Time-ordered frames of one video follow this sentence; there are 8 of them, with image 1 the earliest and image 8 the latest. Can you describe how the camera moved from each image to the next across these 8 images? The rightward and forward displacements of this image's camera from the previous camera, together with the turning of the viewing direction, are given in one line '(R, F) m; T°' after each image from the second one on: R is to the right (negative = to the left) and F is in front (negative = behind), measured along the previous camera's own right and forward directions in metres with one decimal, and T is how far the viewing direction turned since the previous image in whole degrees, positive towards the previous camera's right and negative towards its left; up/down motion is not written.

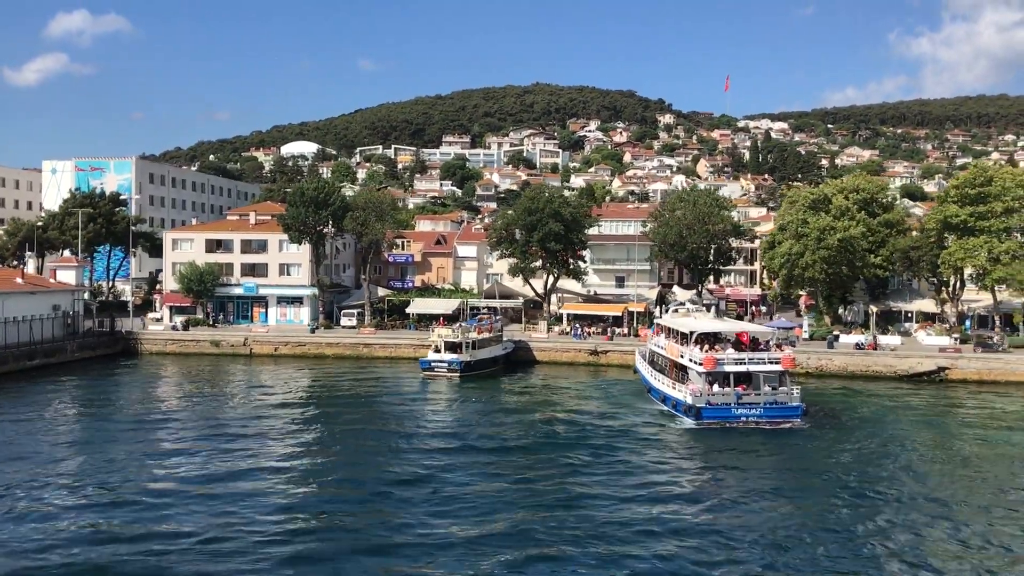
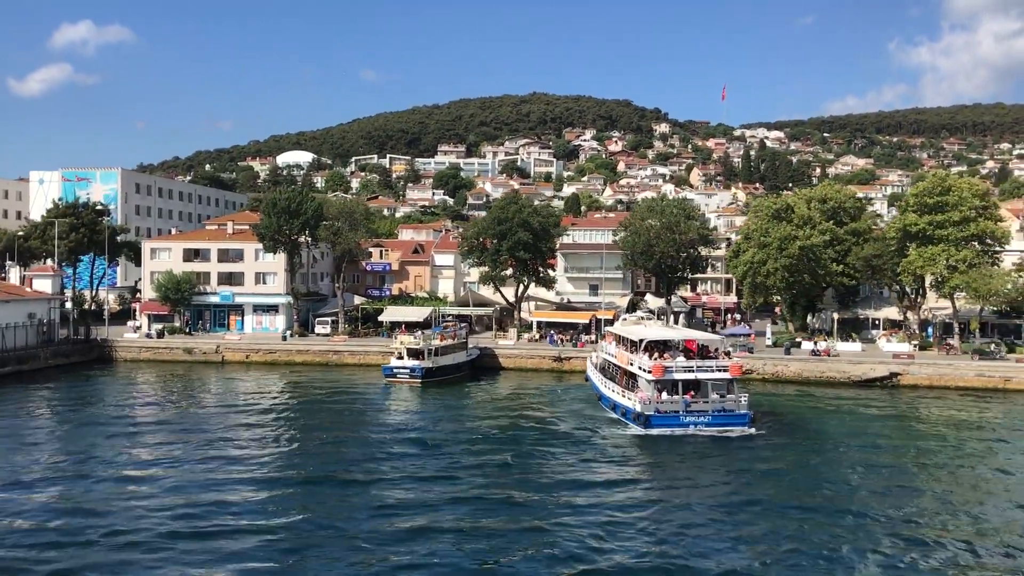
(+1.7, -0.8) m; 0°
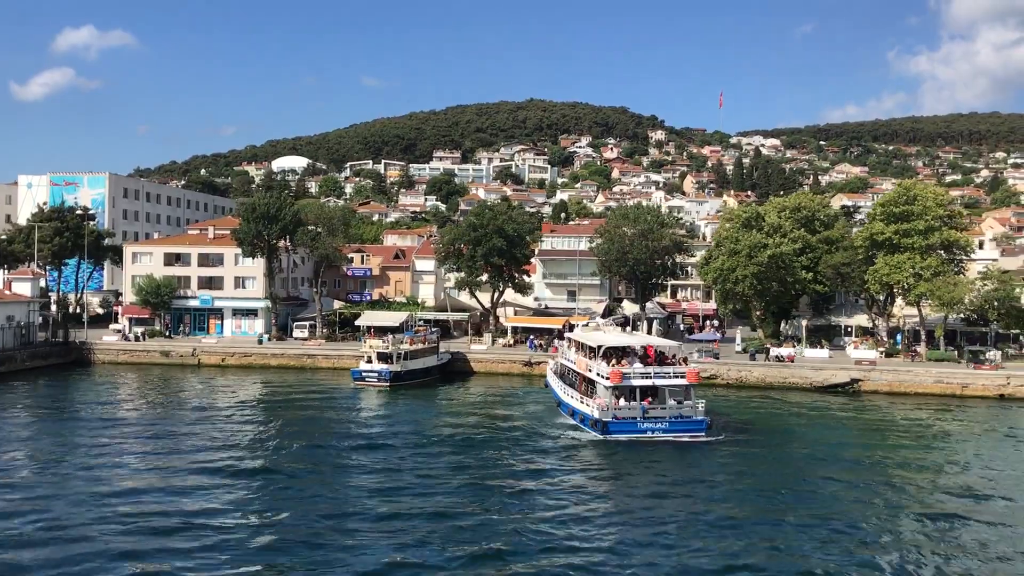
(+1.4, -0.7) m; 0°
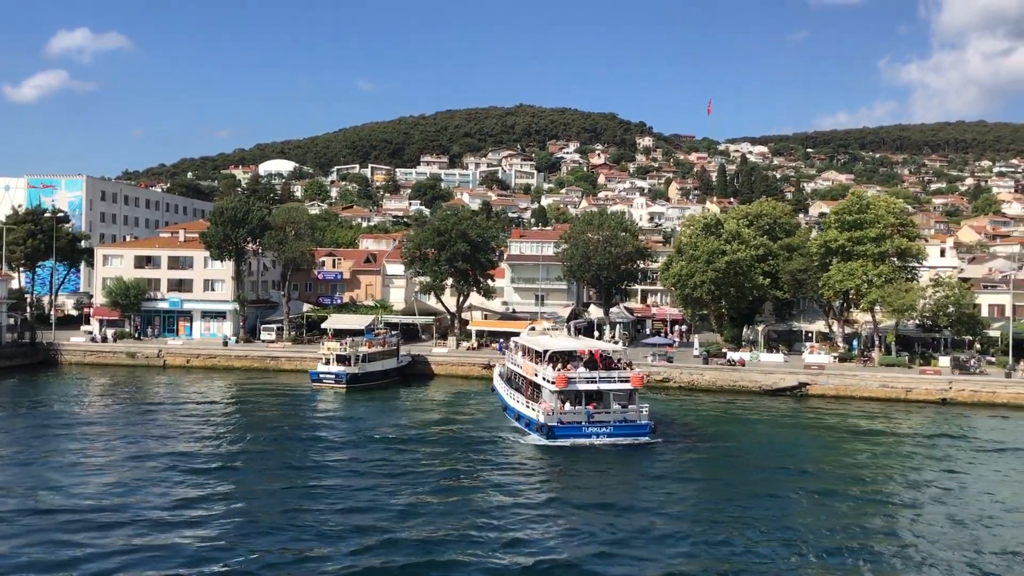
(+1.6, -0.8) m; 0°
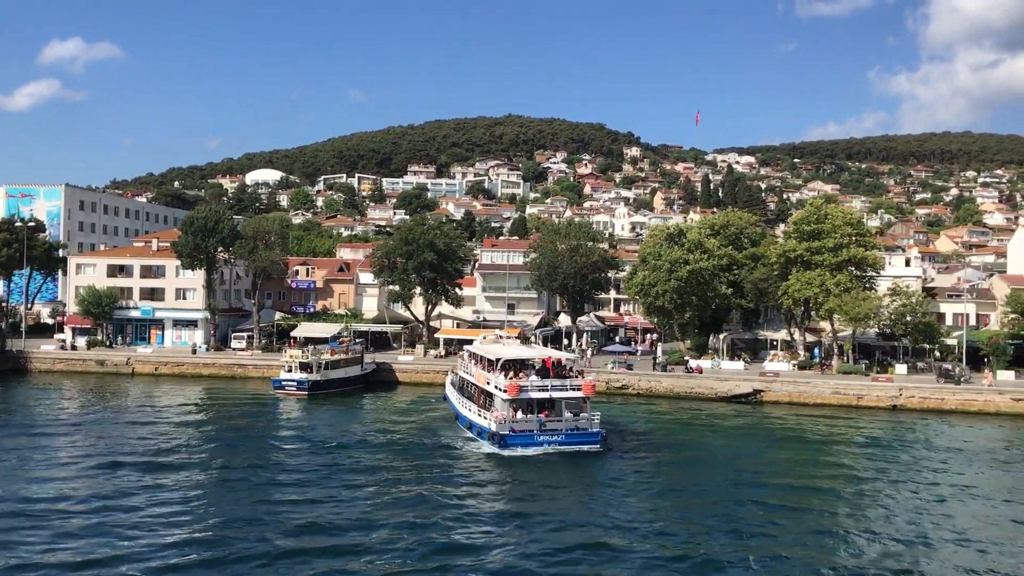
(+1.5, -0.7) m; 0°
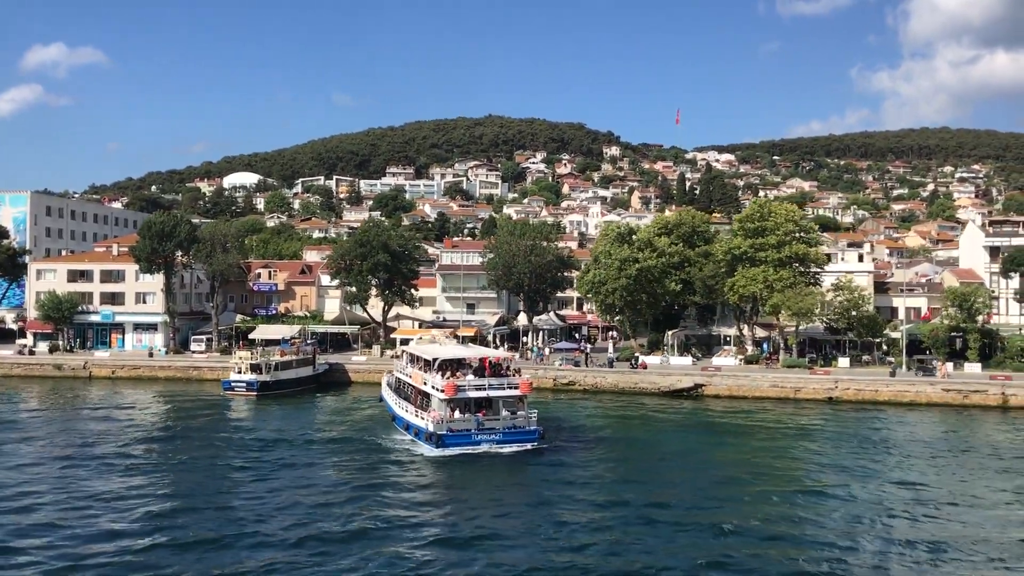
(+1.9, -0.9) m; +1°
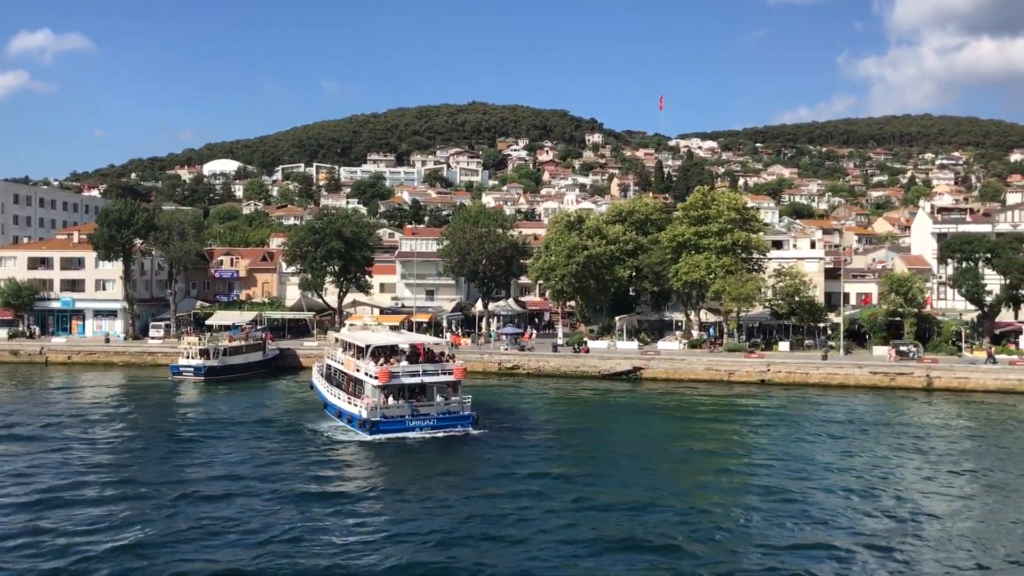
(+2.2, -1.0) m; +1°
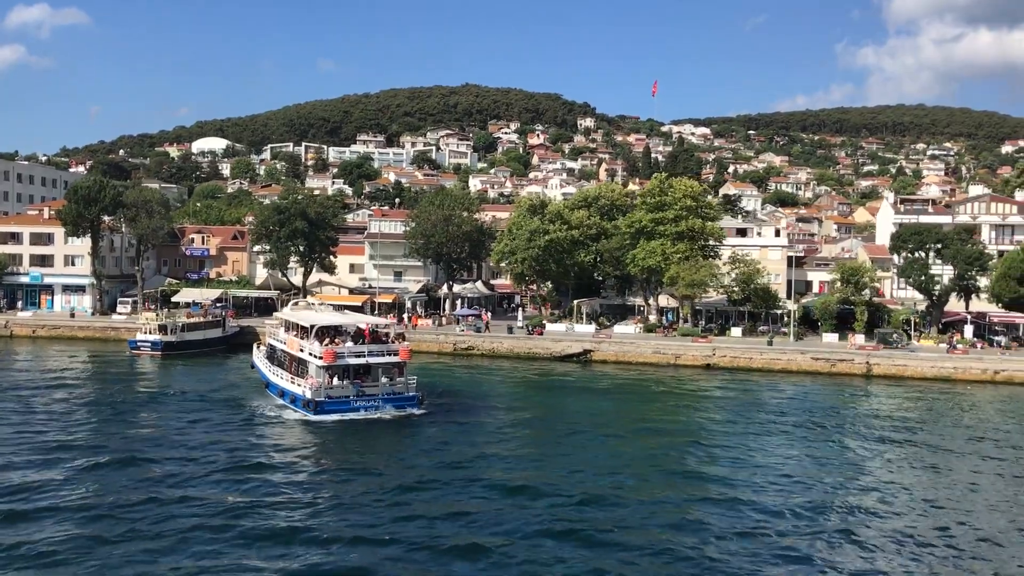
(+2.0, -0.8) m; 0°
